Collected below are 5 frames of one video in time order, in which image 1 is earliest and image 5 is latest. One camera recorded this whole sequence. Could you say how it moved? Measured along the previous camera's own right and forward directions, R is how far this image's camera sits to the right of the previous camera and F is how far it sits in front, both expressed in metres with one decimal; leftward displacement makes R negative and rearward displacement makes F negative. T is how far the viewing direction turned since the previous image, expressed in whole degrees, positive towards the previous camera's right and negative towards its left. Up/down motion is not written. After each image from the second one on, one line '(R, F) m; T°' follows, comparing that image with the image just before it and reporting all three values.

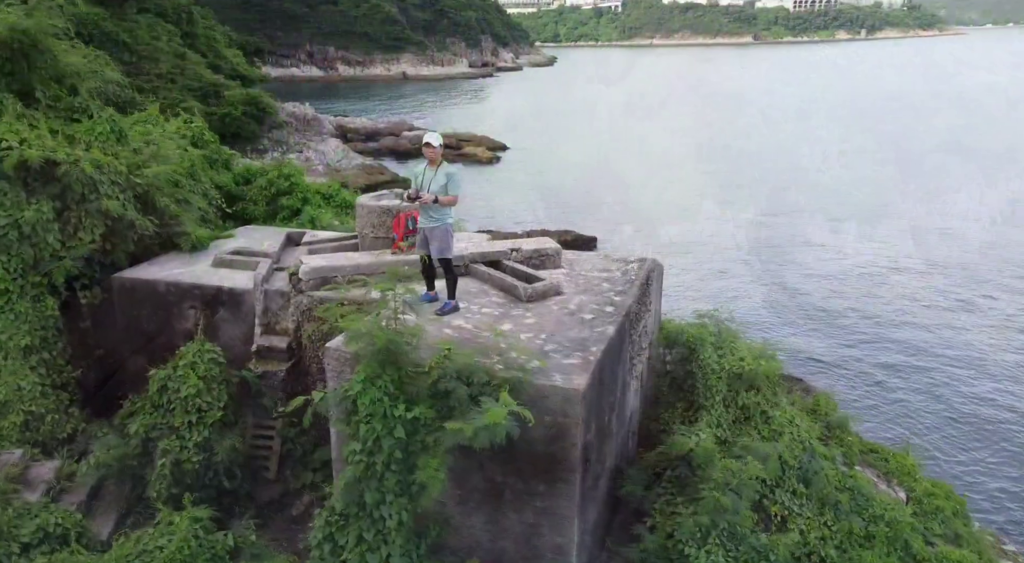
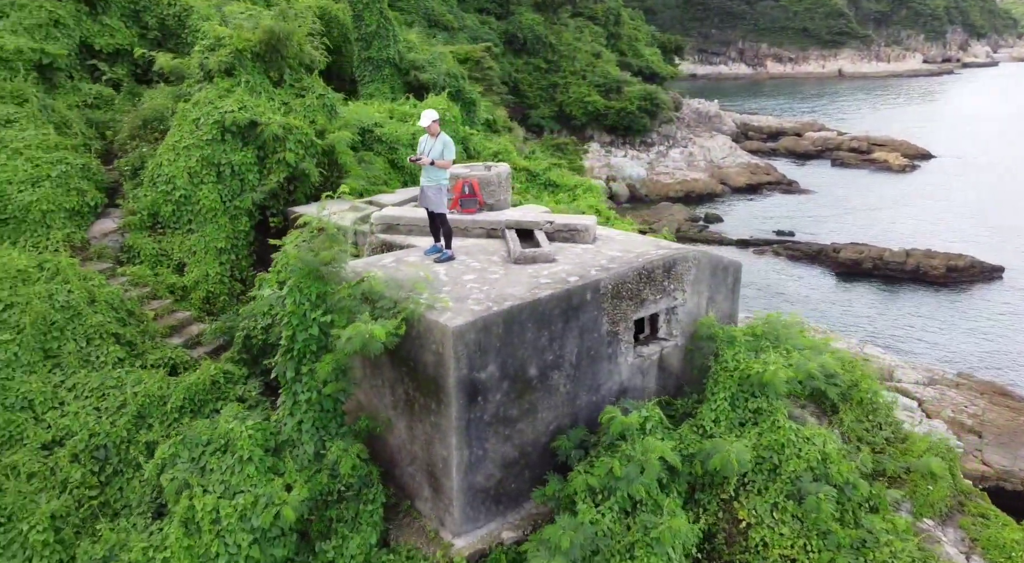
(+2.4, 0.0) m; -26°
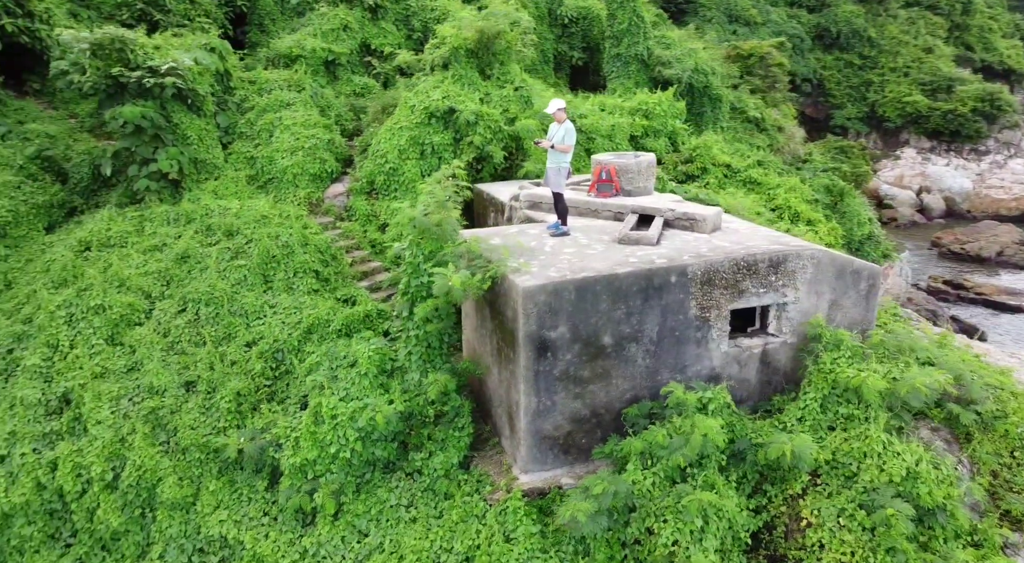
(+1.1, -0.3) m; -21°
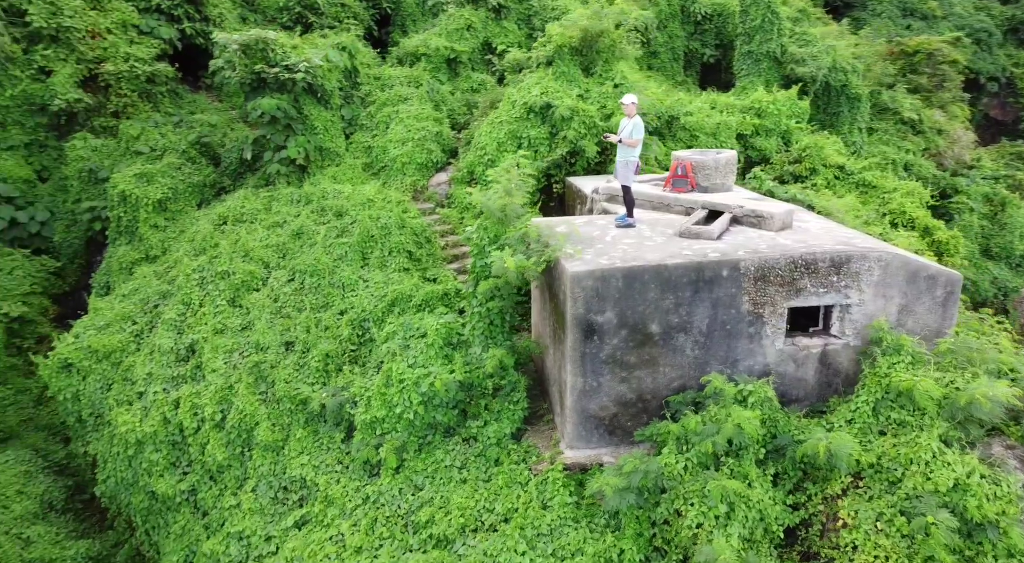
(+0.5, -0.2) m; -11°
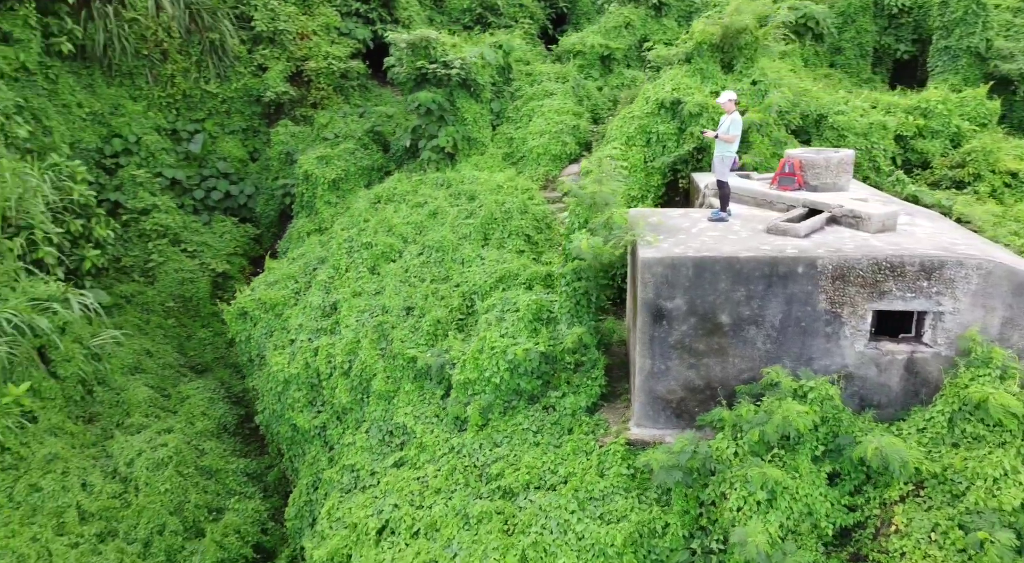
(+0.7, -0.3) m; -14°
